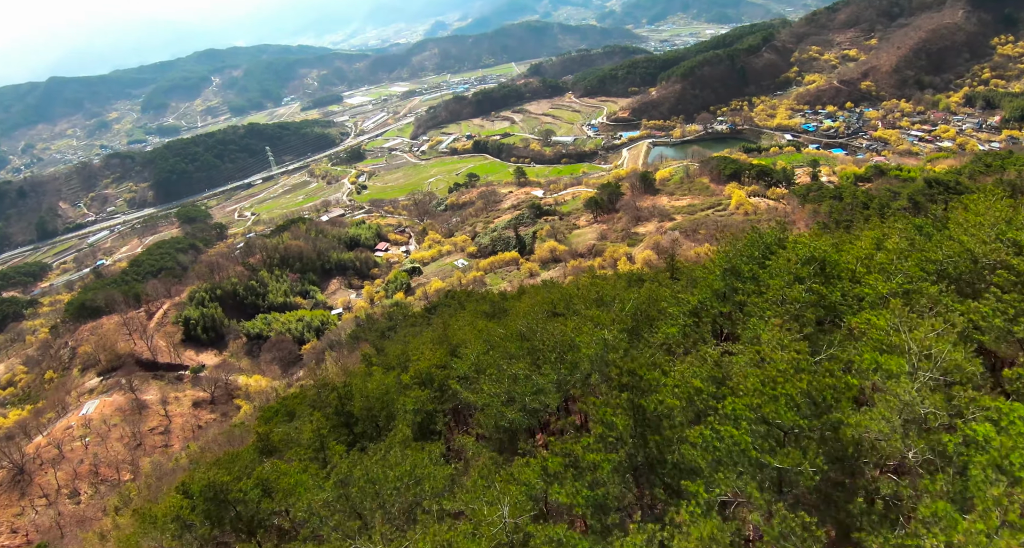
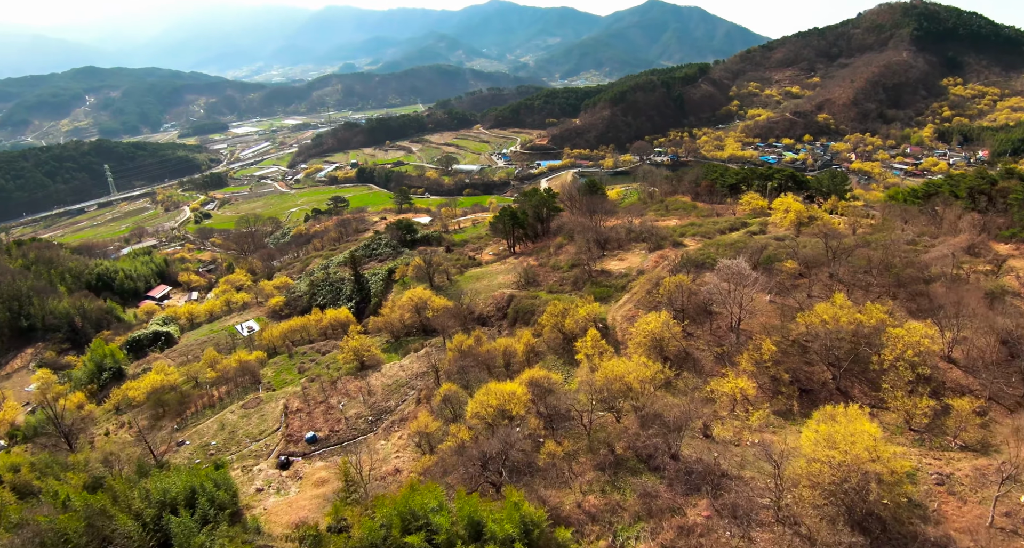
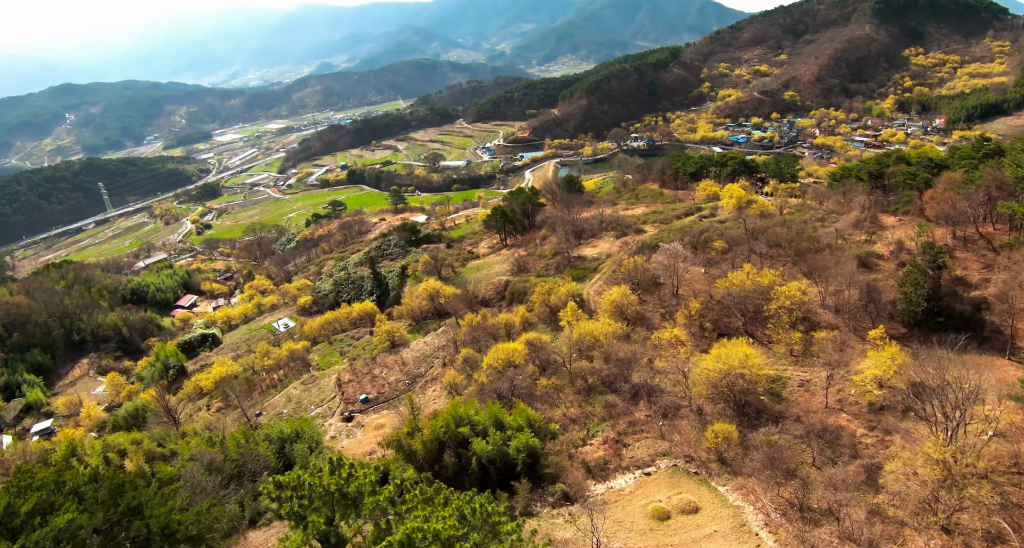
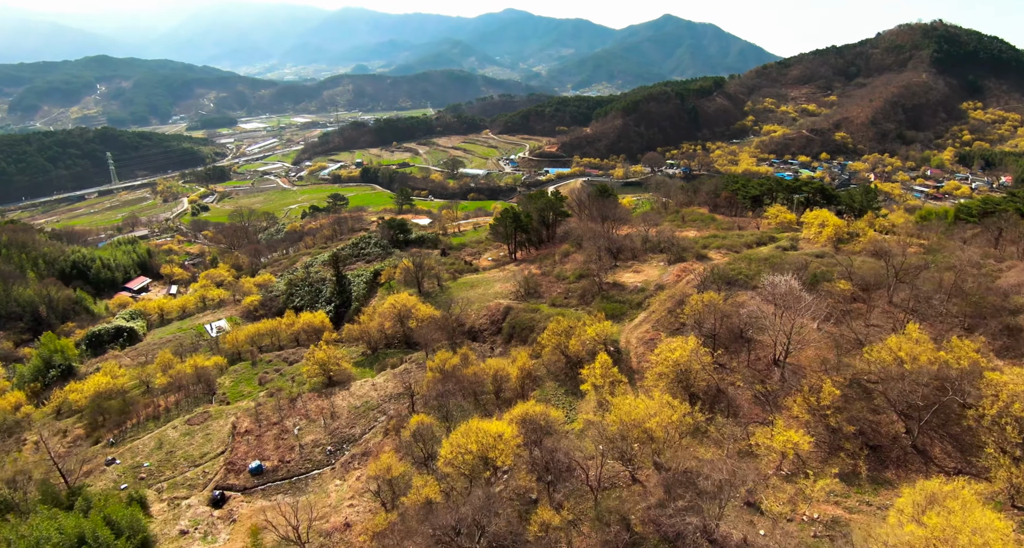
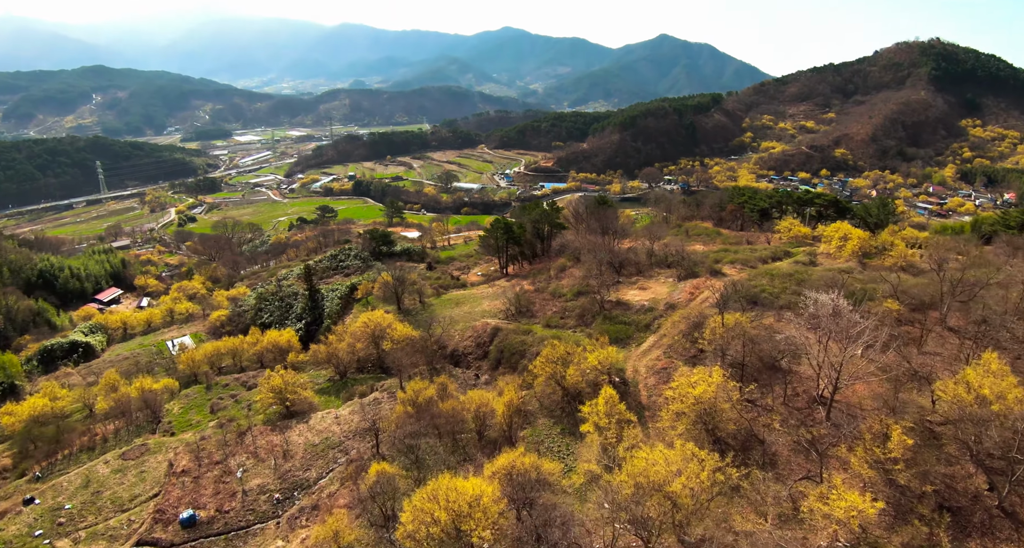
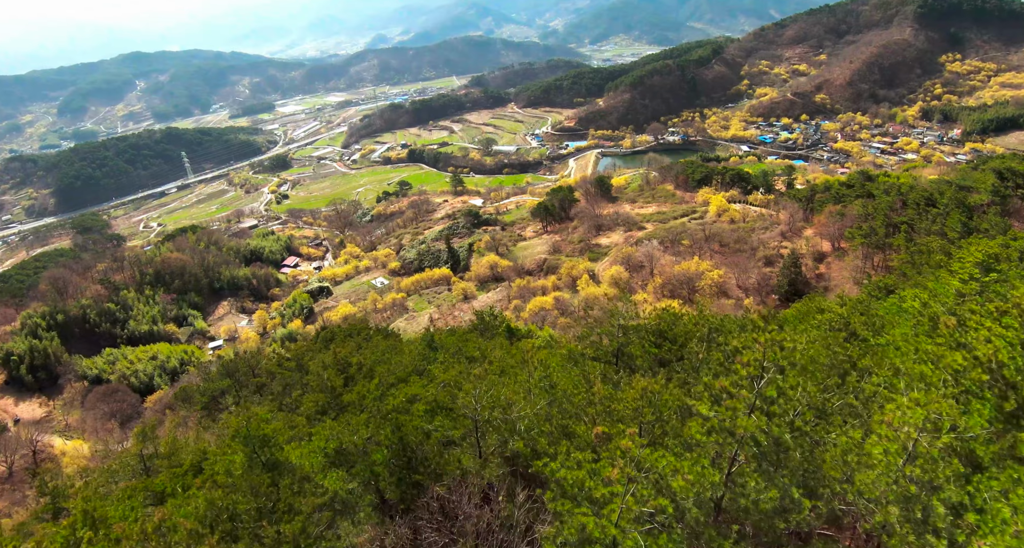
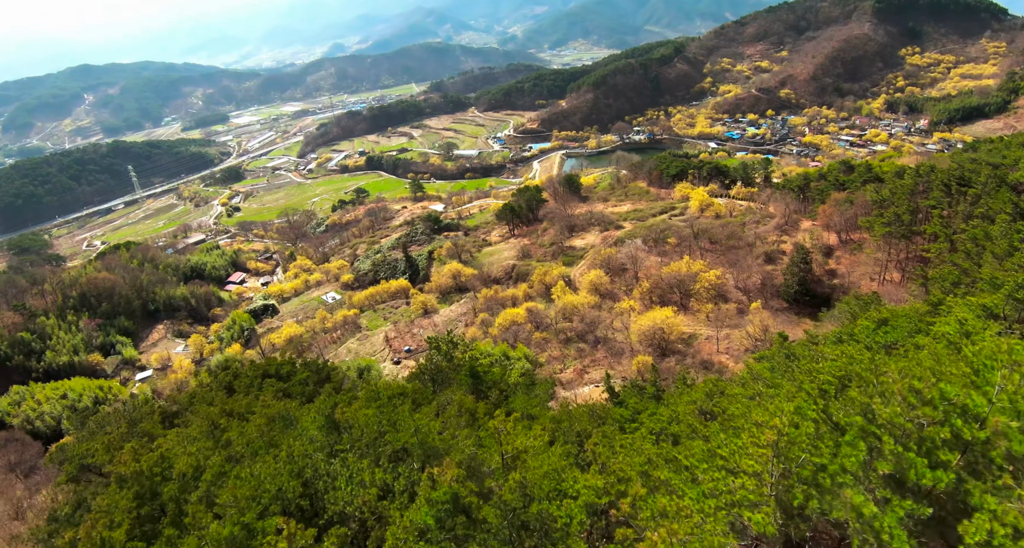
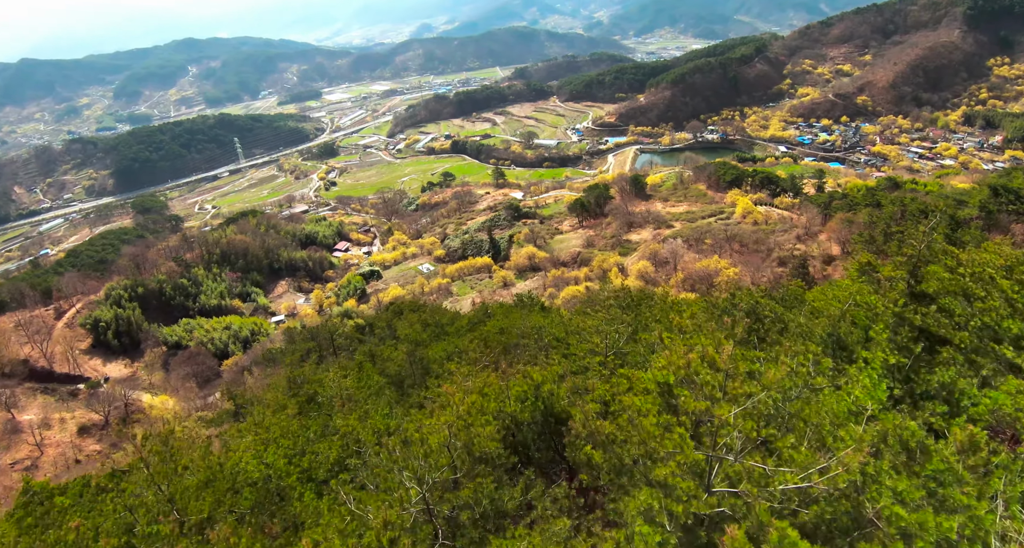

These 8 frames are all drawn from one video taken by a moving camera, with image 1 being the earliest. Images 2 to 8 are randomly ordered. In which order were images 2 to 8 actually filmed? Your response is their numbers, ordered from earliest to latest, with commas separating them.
8, 6, 7, 3, 2, 4, 5
